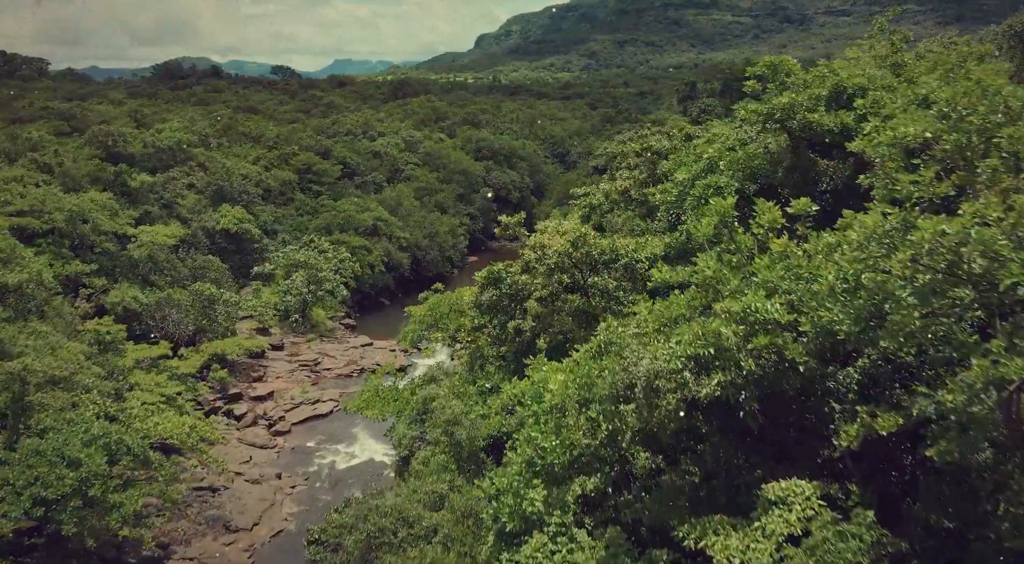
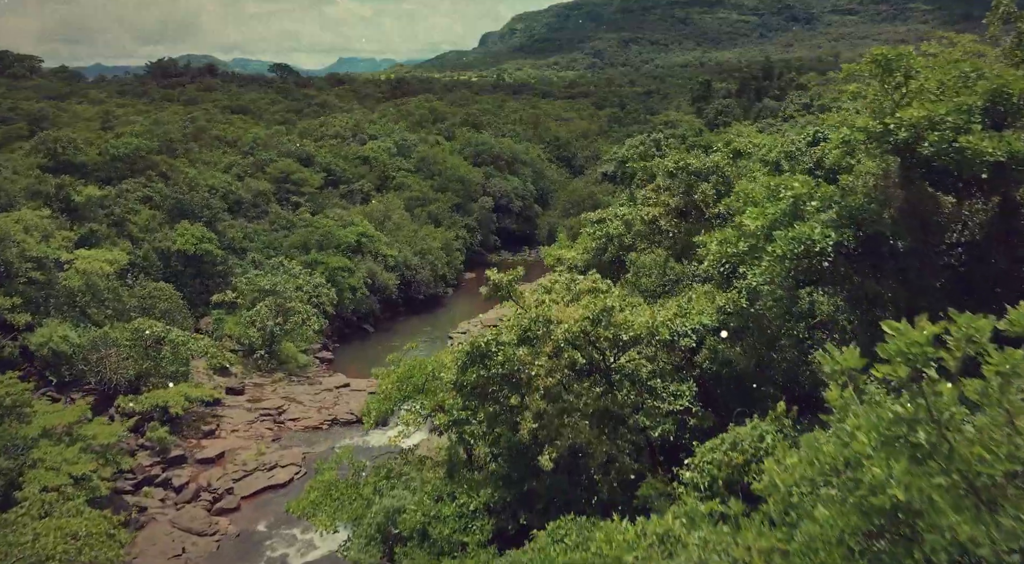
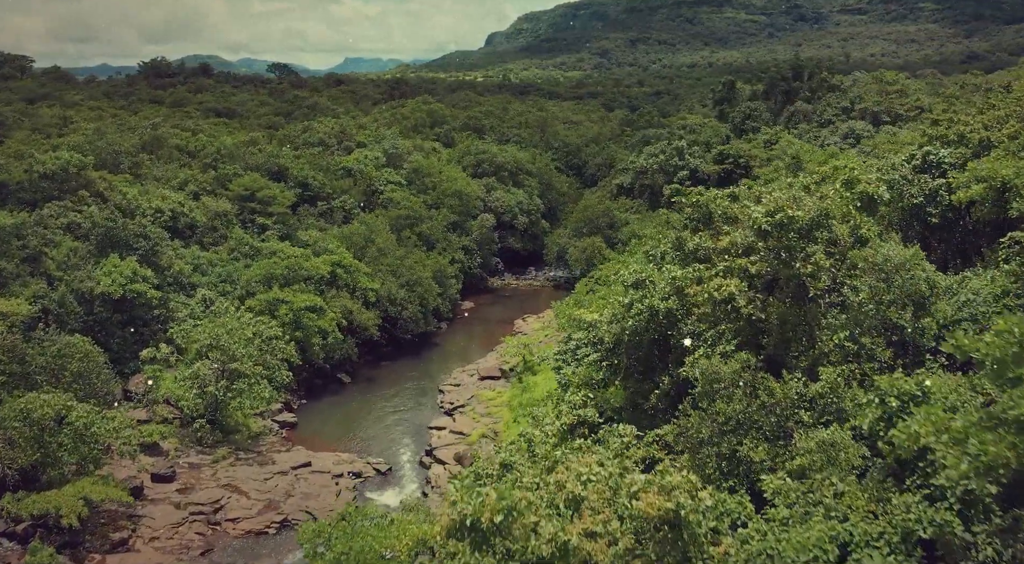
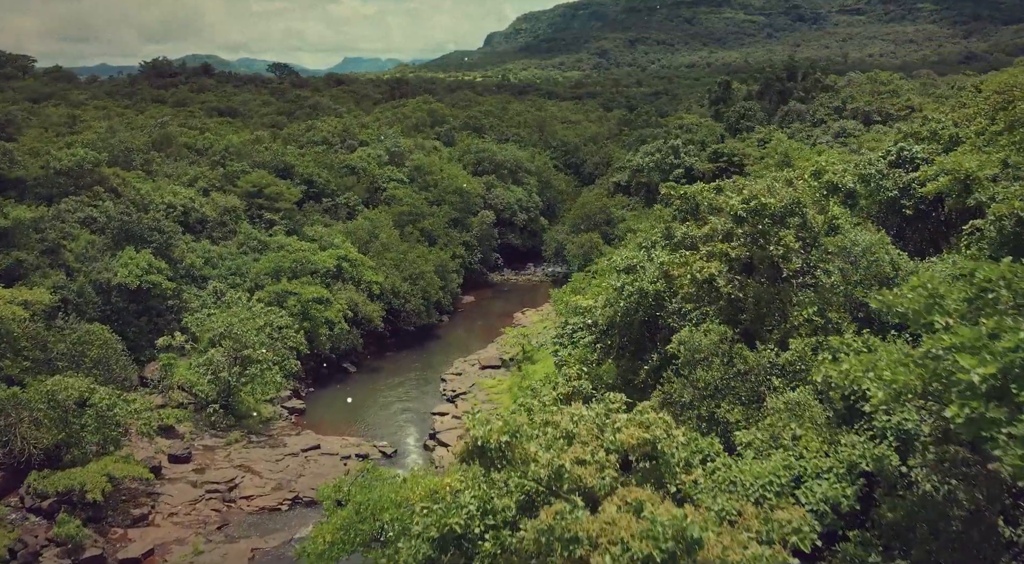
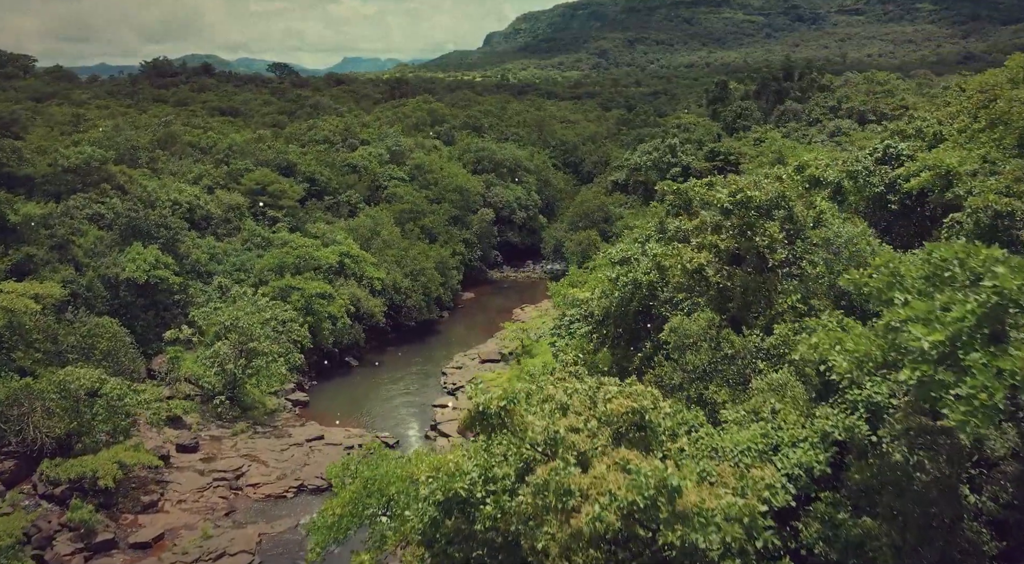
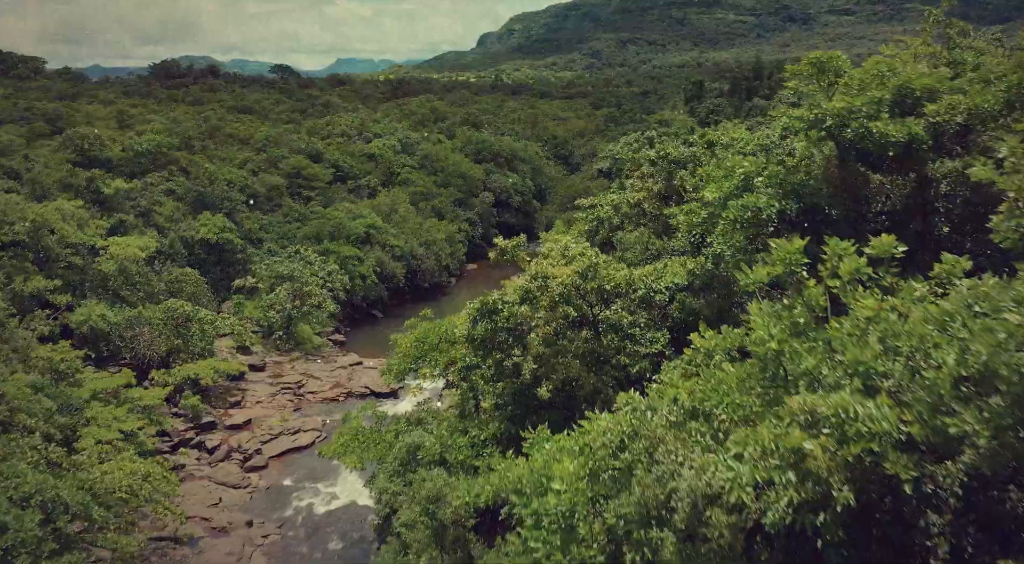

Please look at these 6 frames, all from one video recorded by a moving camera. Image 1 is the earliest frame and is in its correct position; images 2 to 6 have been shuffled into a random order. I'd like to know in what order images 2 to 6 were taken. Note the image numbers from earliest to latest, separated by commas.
6, 2, 5, 4, 3
